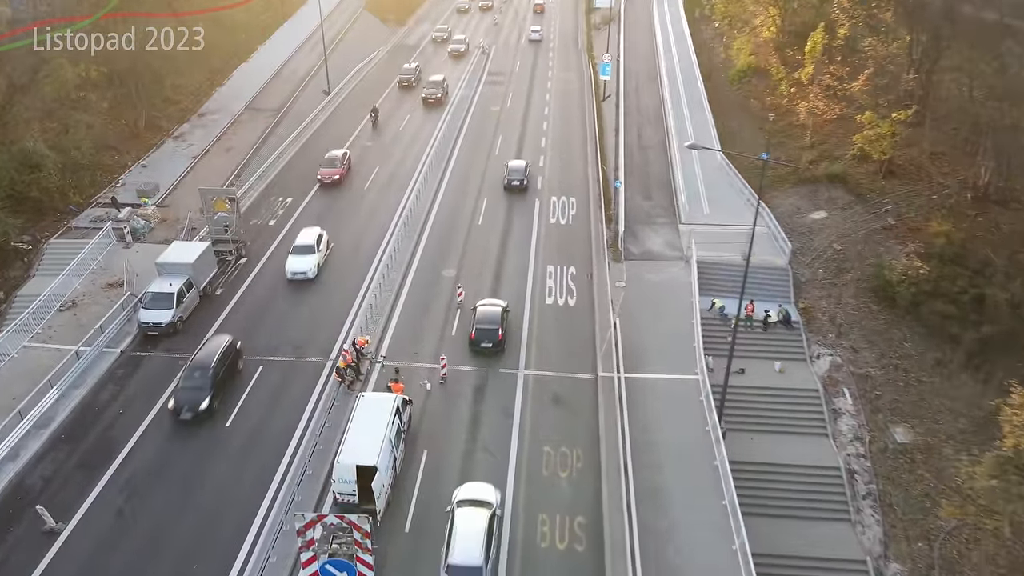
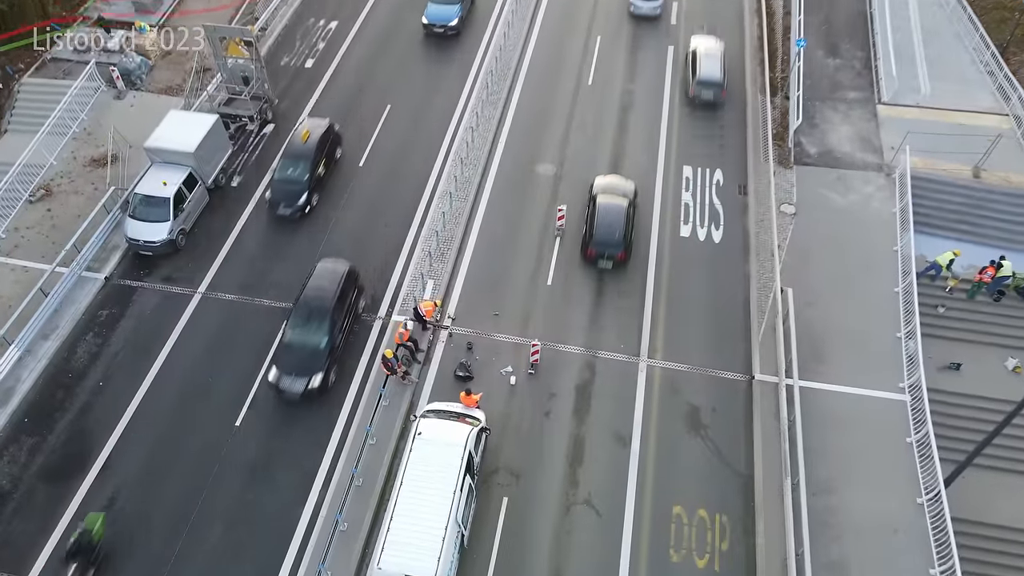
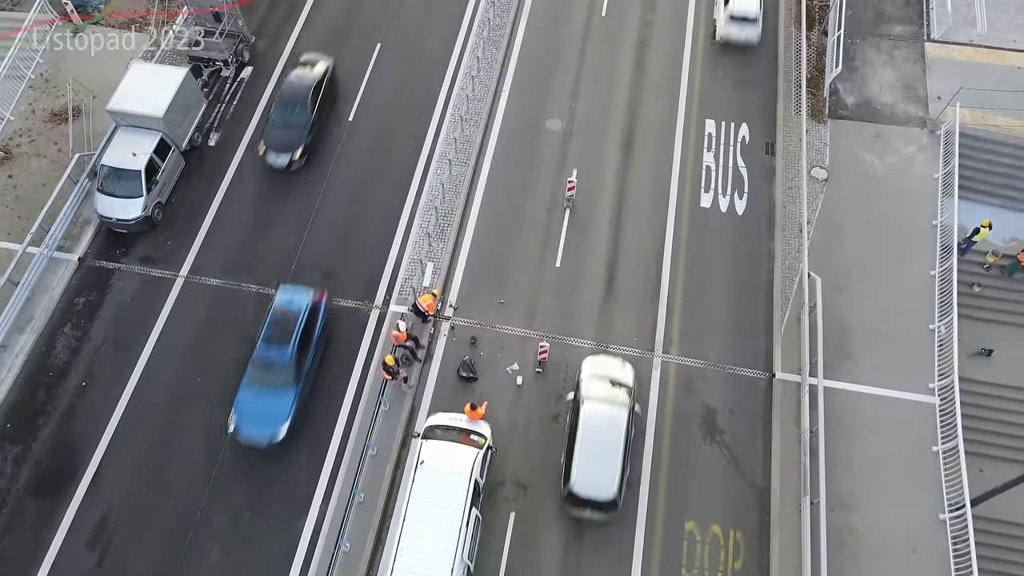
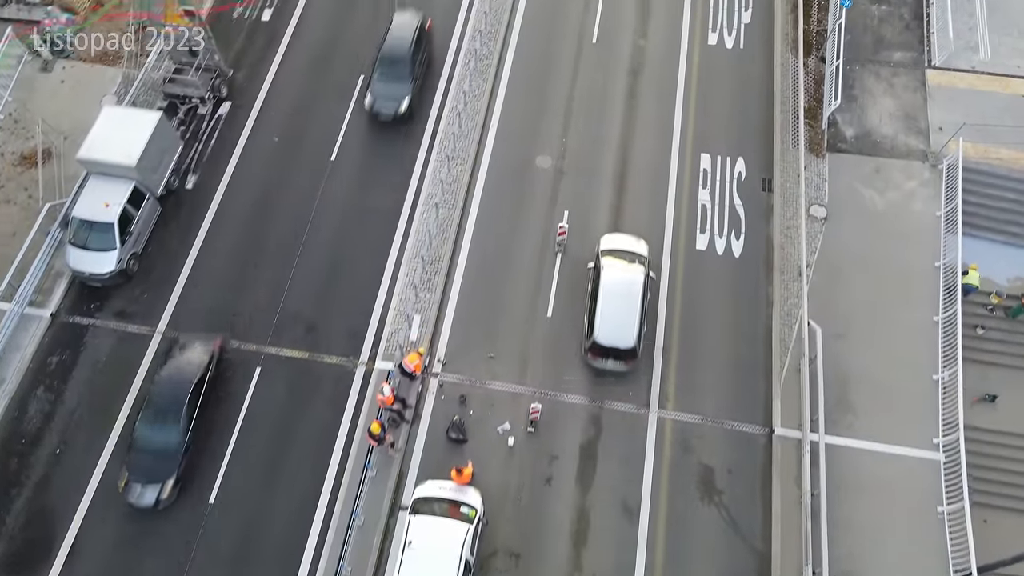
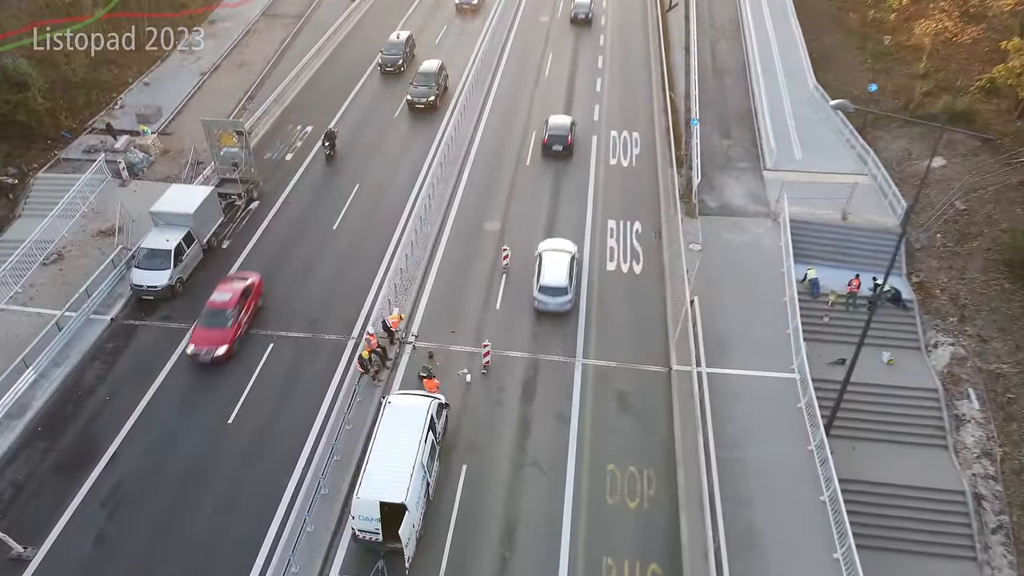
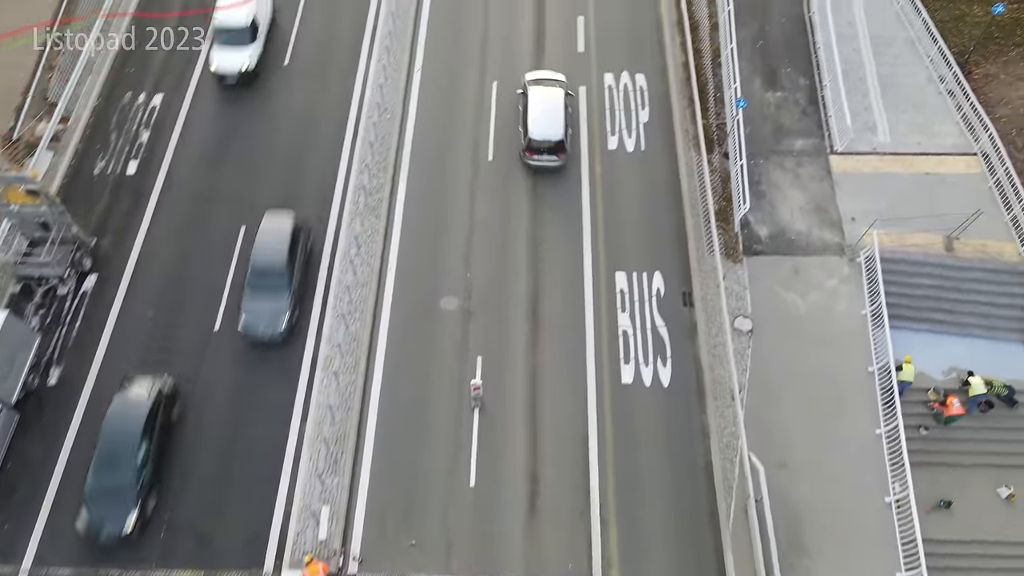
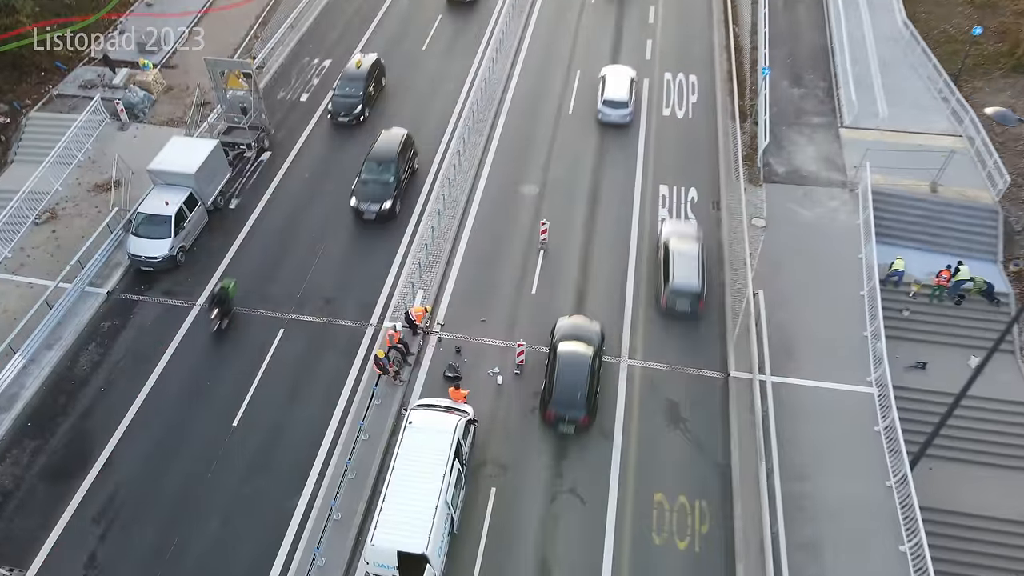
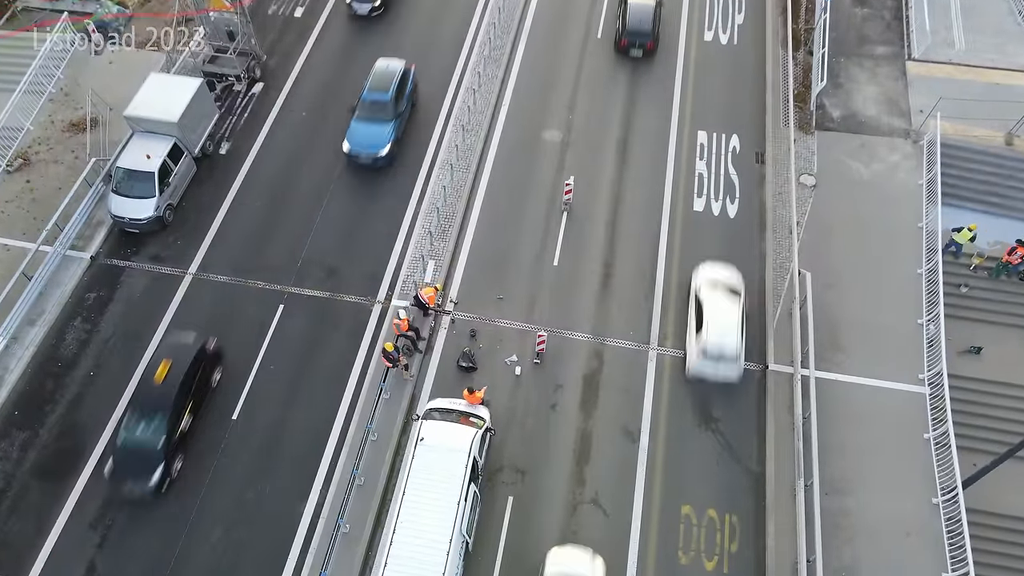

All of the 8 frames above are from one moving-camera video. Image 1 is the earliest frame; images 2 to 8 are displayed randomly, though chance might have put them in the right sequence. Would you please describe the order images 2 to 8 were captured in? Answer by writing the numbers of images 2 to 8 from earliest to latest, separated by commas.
5, 7, 2, 8, 3, 4, 6
